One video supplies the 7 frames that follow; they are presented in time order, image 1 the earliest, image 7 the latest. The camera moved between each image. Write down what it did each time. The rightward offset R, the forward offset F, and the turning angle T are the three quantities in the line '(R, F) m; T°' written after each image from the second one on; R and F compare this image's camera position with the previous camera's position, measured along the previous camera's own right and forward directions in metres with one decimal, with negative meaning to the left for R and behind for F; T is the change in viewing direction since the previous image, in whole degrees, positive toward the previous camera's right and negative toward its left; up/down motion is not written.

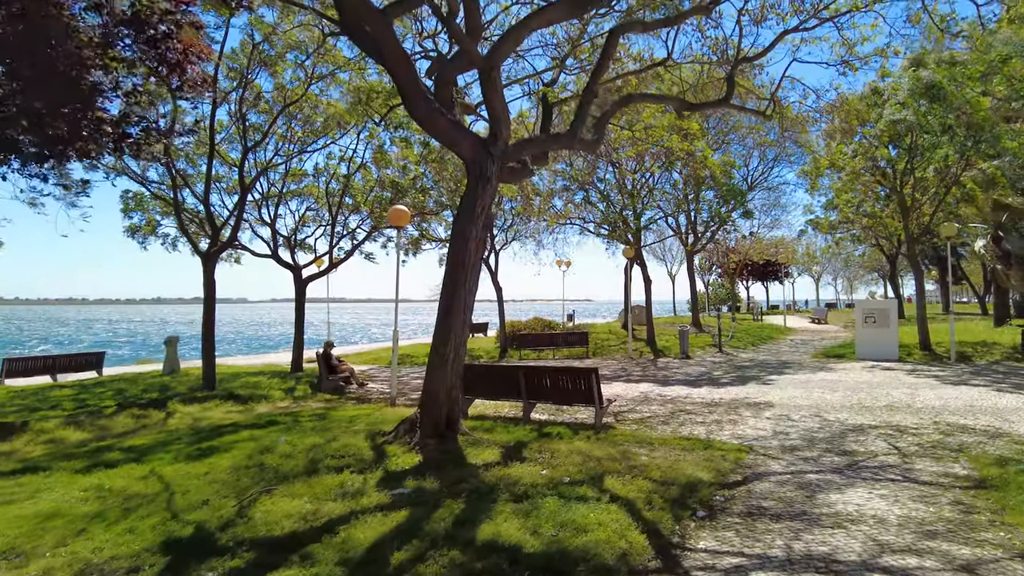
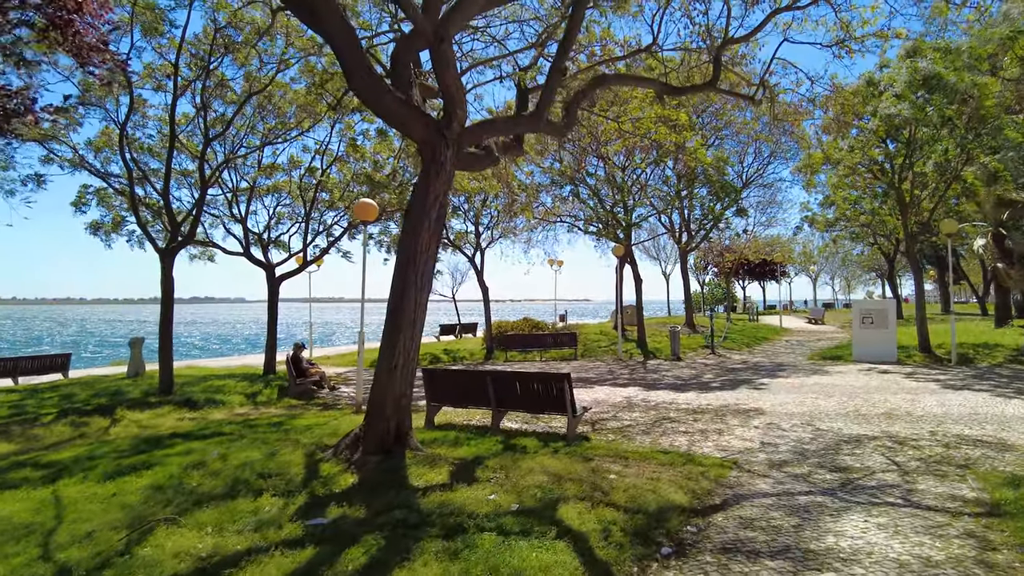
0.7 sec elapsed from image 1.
(+0.3, +0.6) m; 0°
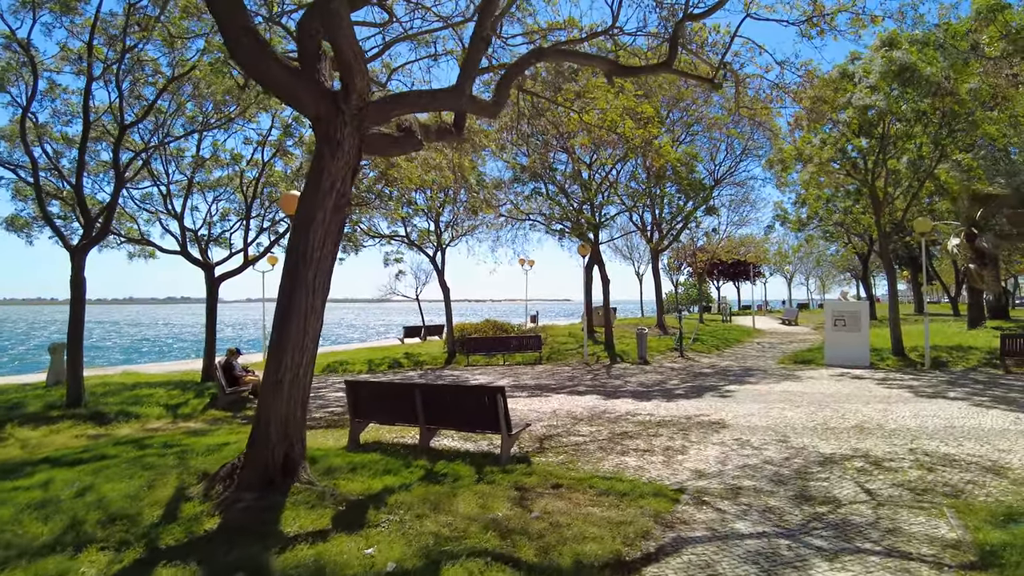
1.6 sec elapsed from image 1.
(+0.5, +0.8) m; +2°
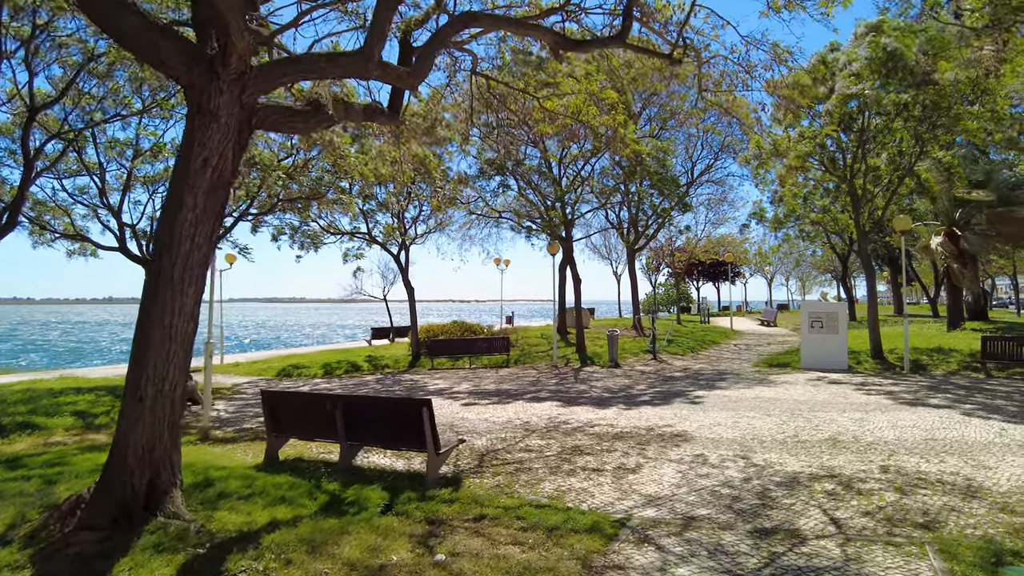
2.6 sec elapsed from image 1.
(+0.5, +0.7) m; +1°
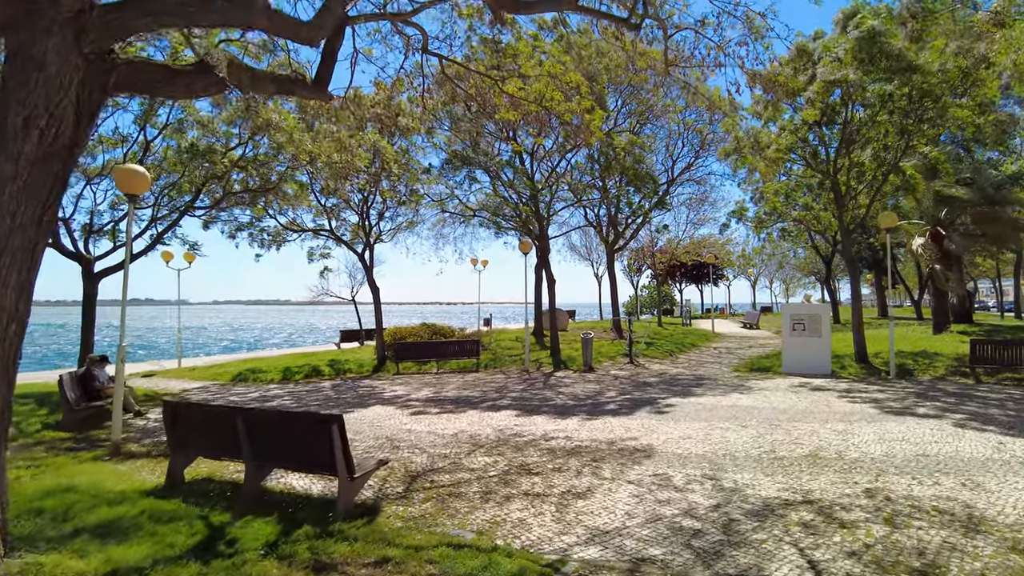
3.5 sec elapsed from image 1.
(+0.4, +0.8) m; +1°
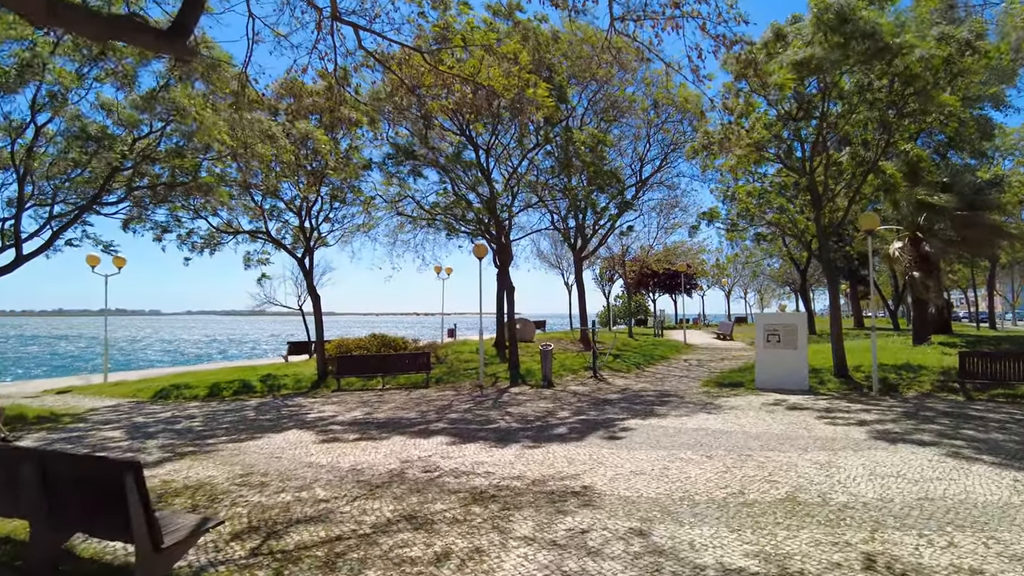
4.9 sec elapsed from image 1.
(+0.5, +1.3) m; +2°
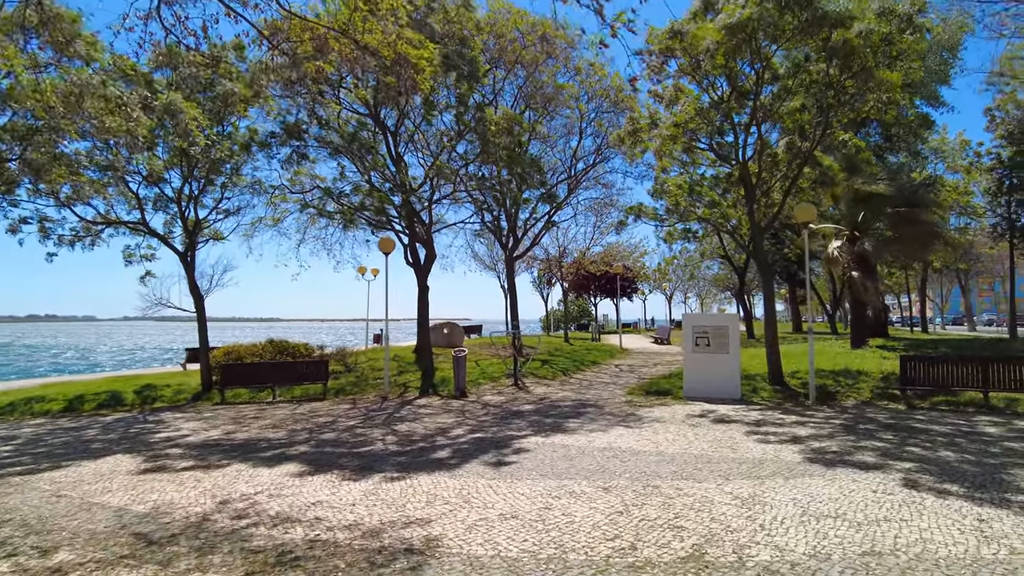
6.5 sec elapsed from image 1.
(+0.8, +1.4) m; +4°
